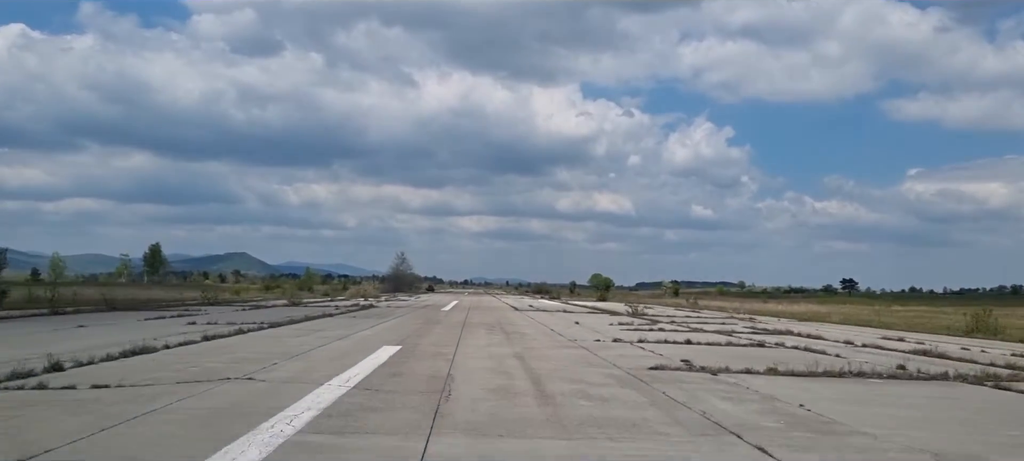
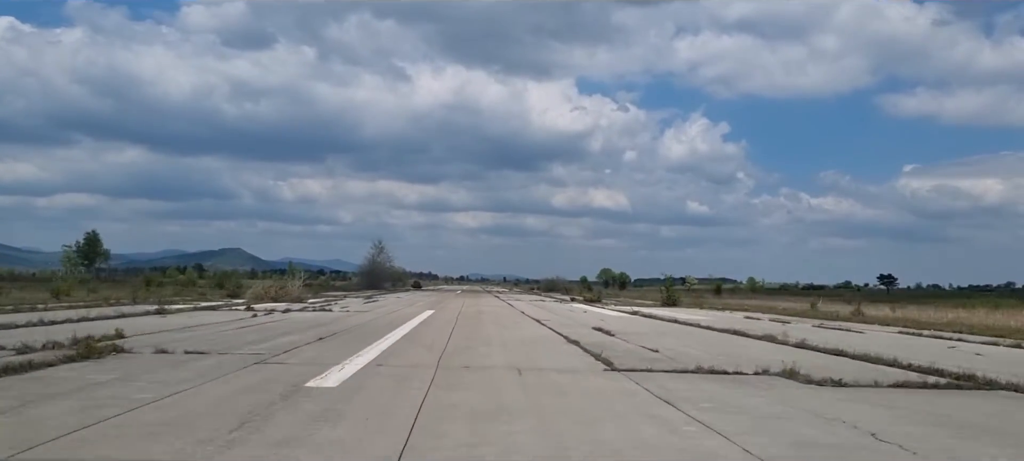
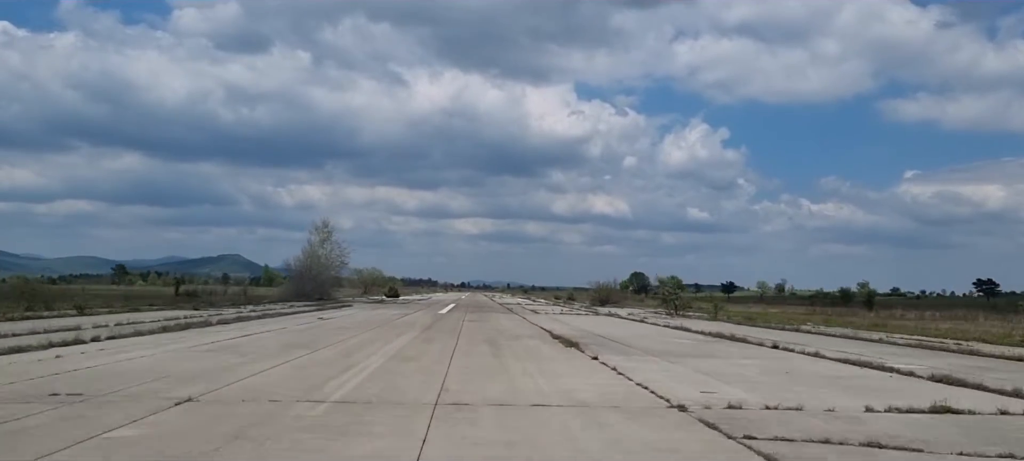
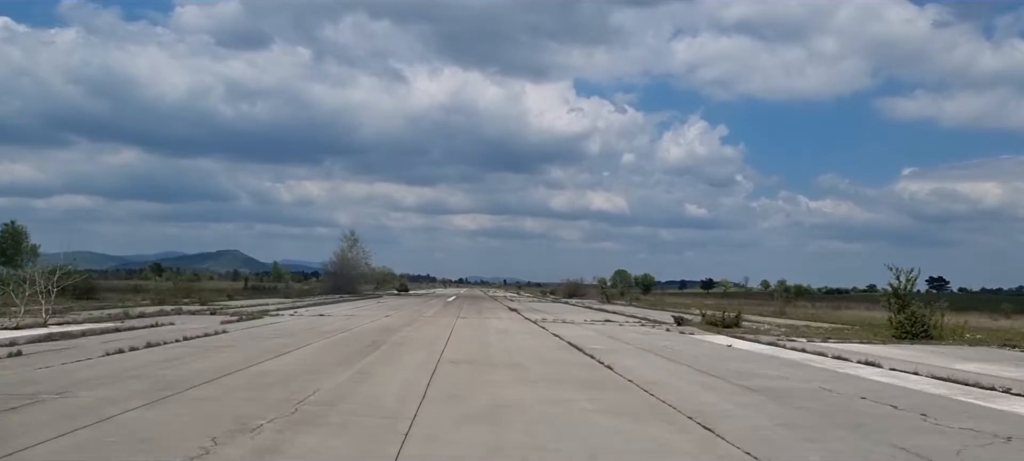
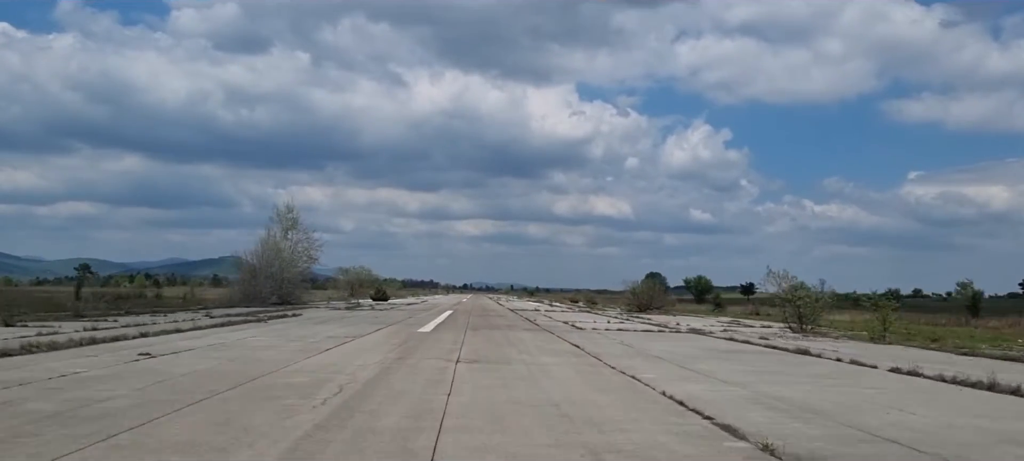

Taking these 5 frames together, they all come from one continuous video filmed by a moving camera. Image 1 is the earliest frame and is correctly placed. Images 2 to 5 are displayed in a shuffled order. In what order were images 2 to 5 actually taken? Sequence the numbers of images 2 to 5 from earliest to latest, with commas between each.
2, 4, 3, 5
